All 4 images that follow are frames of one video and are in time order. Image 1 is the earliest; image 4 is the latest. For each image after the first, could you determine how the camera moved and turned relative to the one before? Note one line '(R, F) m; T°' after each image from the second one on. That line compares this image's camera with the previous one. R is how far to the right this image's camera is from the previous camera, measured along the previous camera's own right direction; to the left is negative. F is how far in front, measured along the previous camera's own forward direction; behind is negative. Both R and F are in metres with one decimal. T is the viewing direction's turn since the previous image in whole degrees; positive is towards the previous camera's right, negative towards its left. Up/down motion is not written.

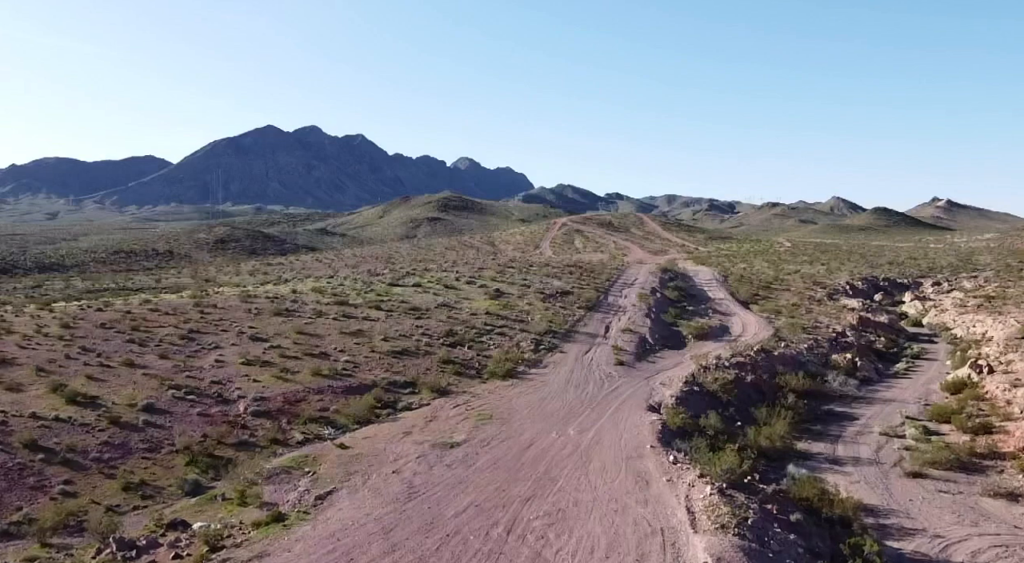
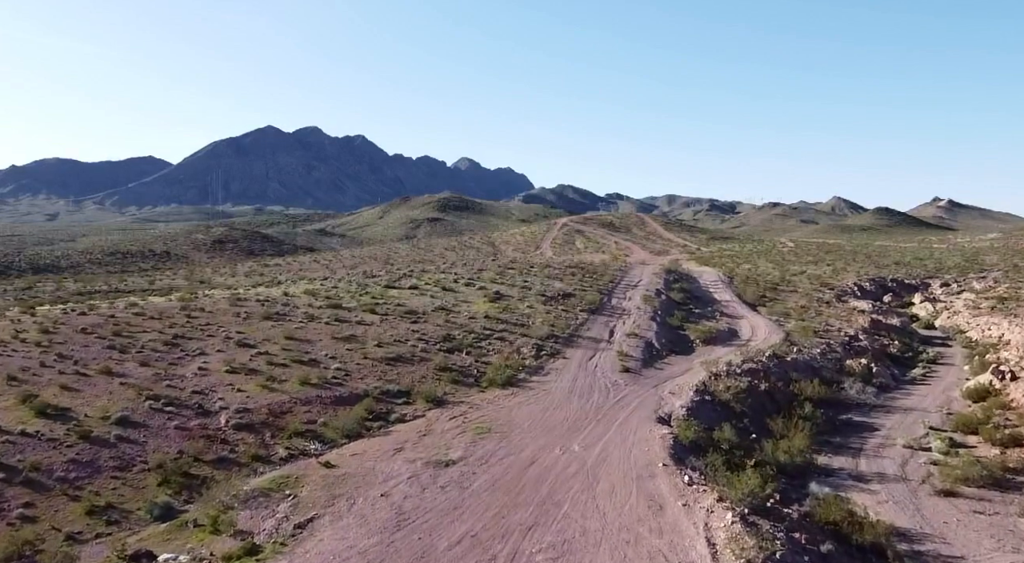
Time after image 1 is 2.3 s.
(0.0, +1.7) m; 0°
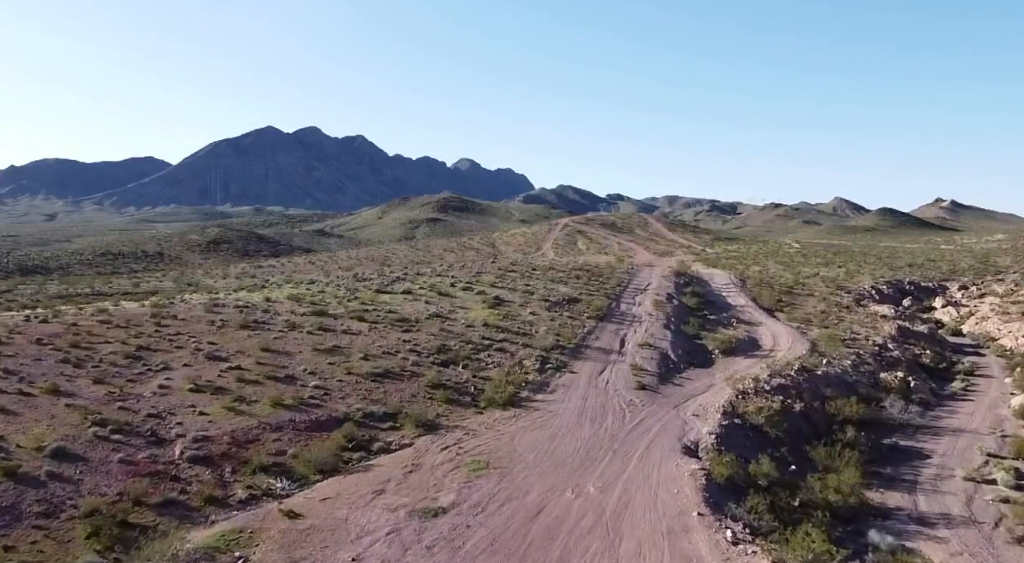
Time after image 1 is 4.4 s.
(-0.1, +3.4) m; 0°
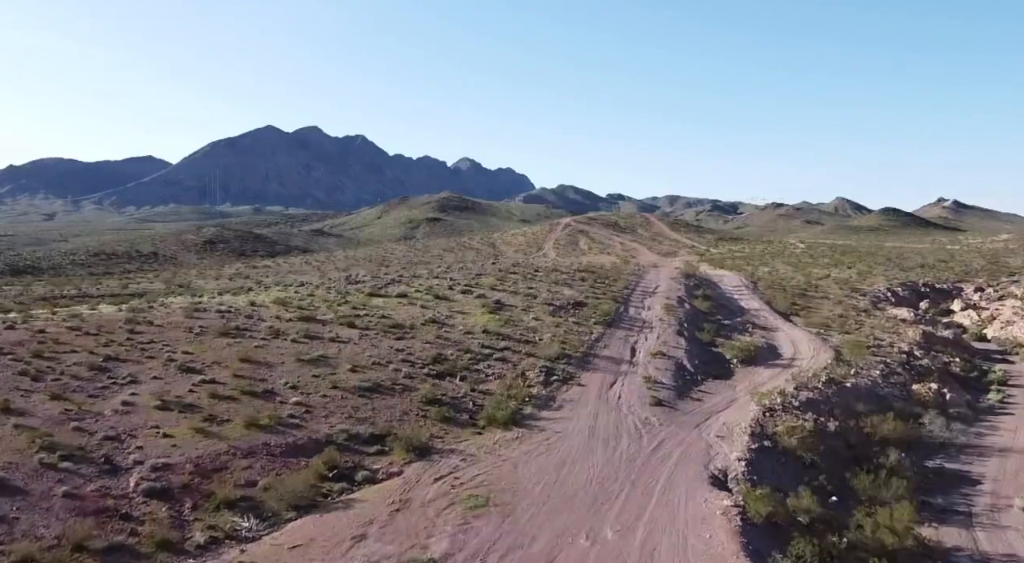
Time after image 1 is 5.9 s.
(-0.1, +2.6) m; 0°
